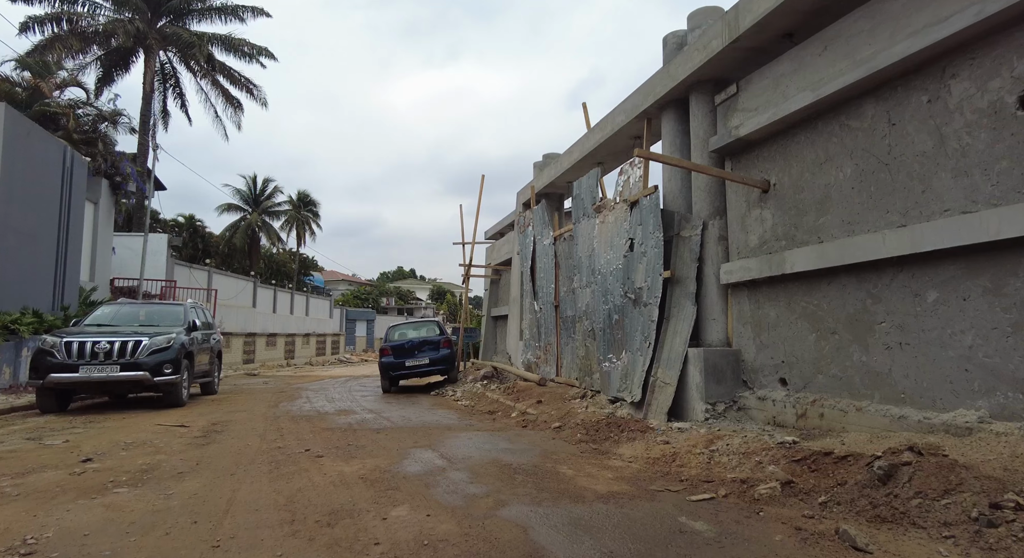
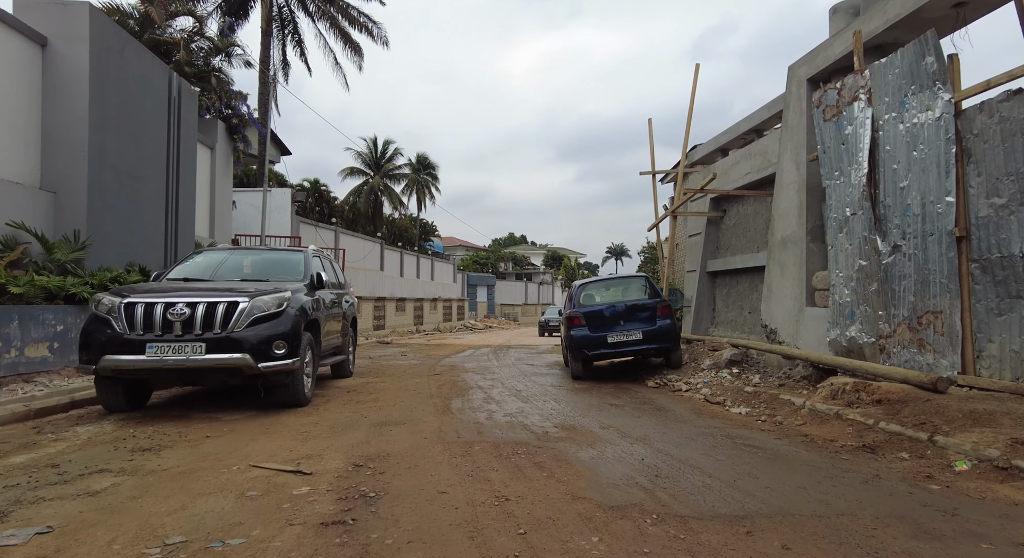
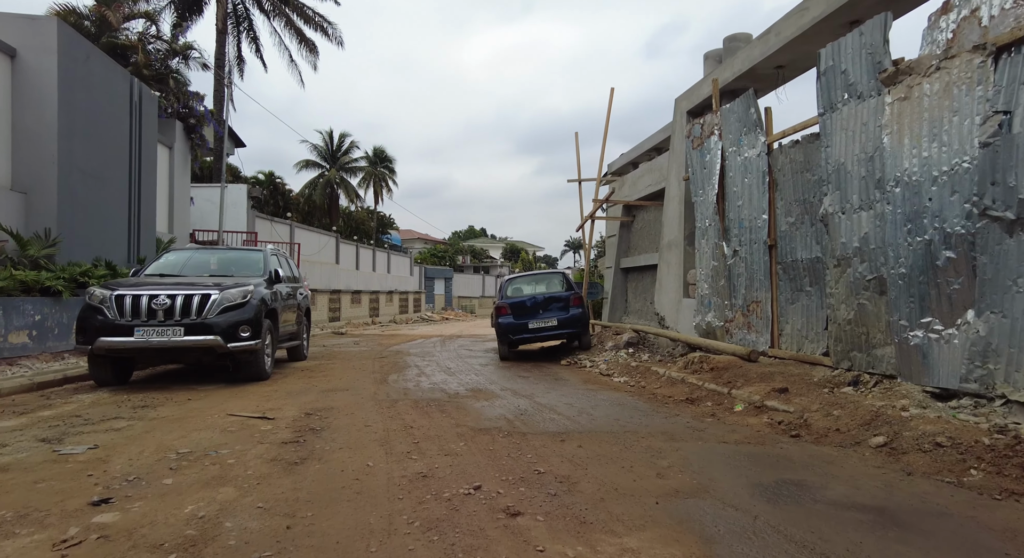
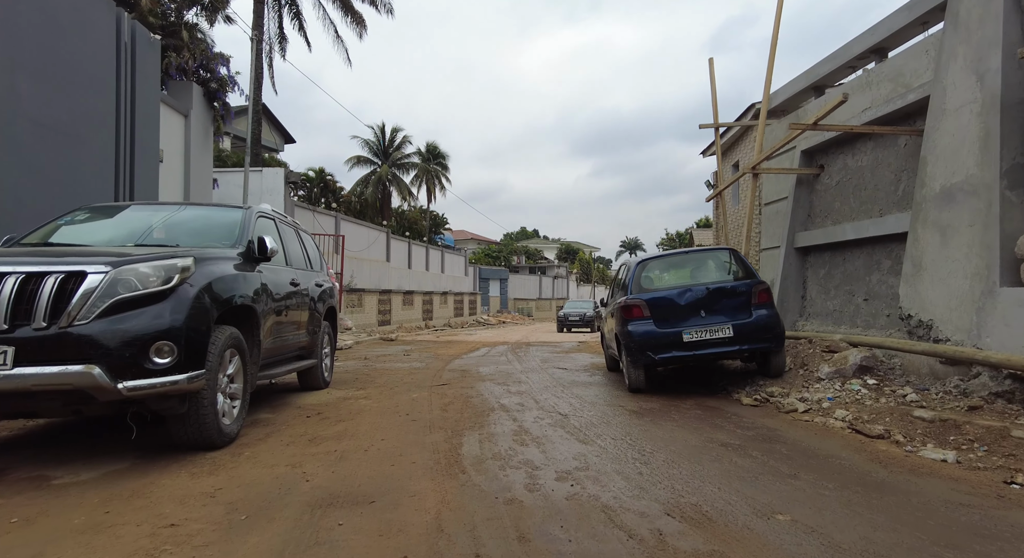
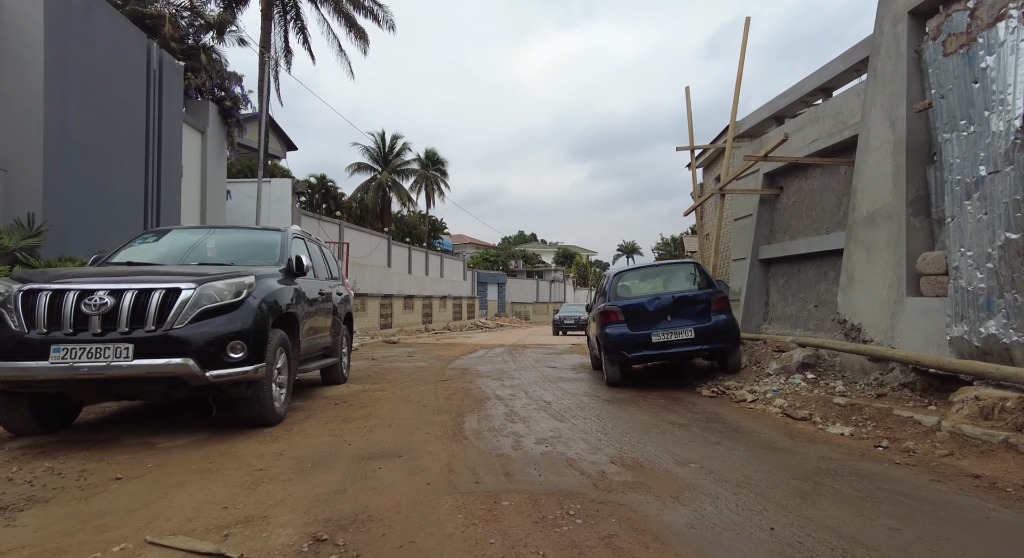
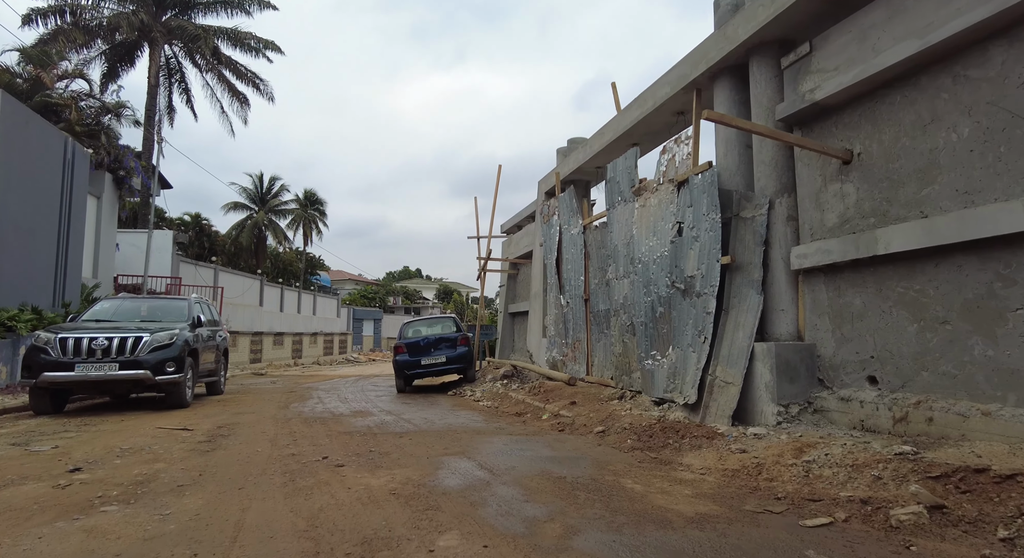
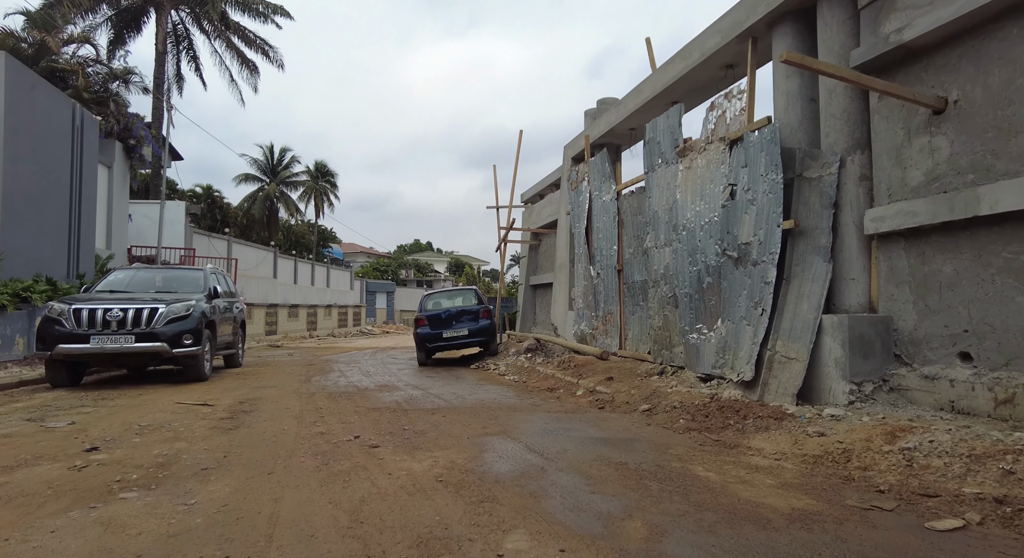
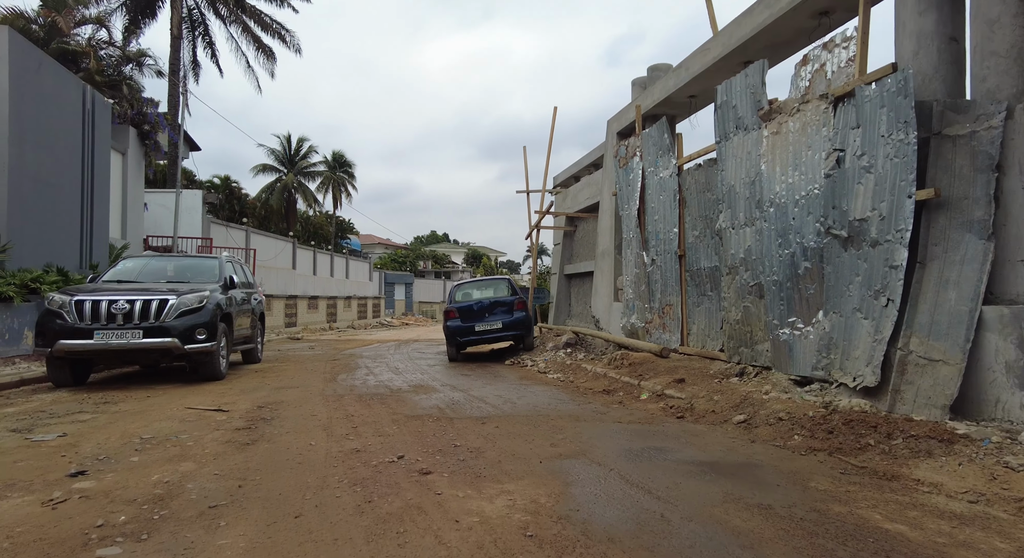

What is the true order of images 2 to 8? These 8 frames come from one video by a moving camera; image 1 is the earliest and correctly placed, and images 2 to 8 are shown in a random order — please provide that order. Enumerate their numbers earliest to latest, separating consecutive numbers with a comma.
6, 7, 8, 3, 2, 5, 4
